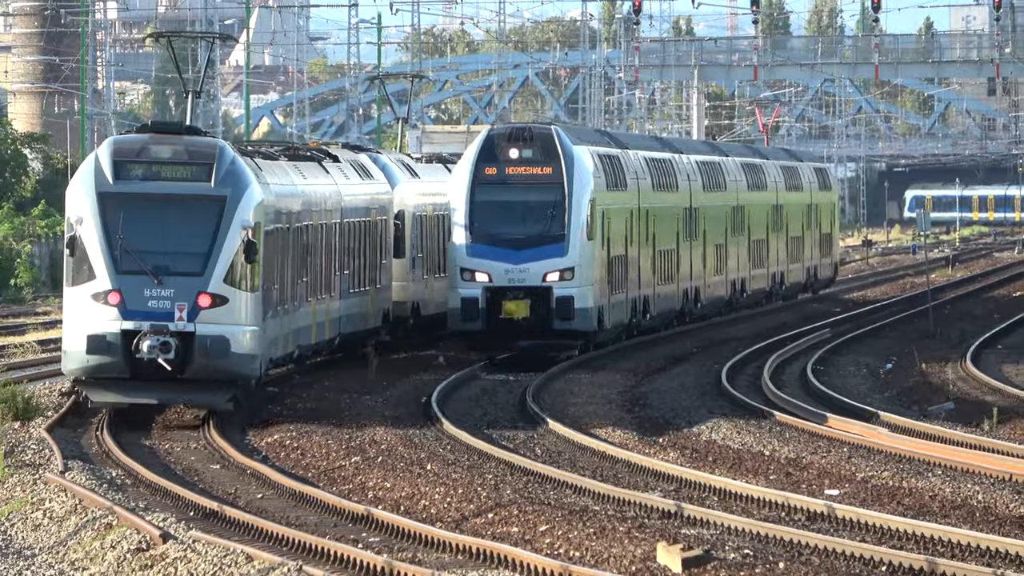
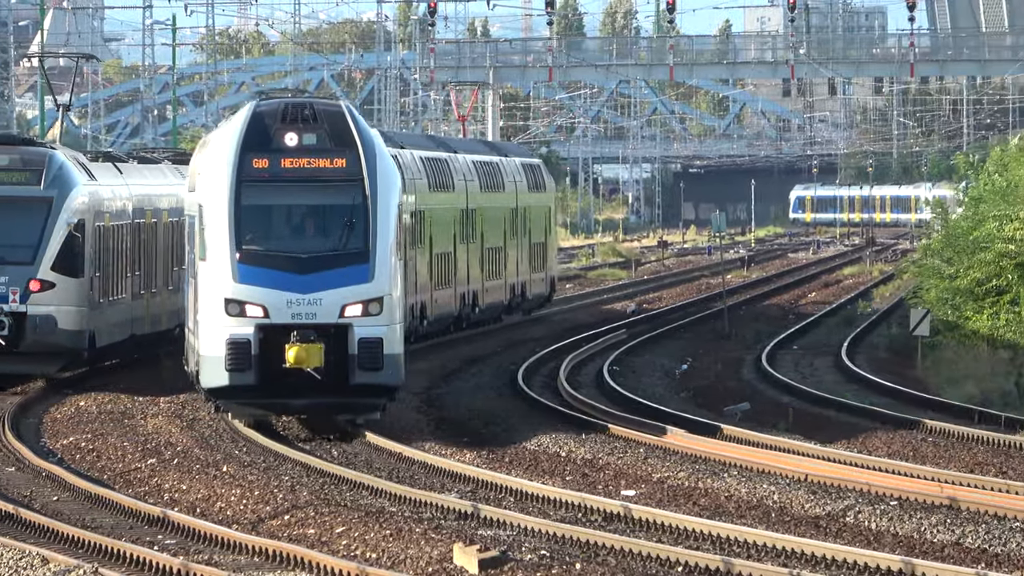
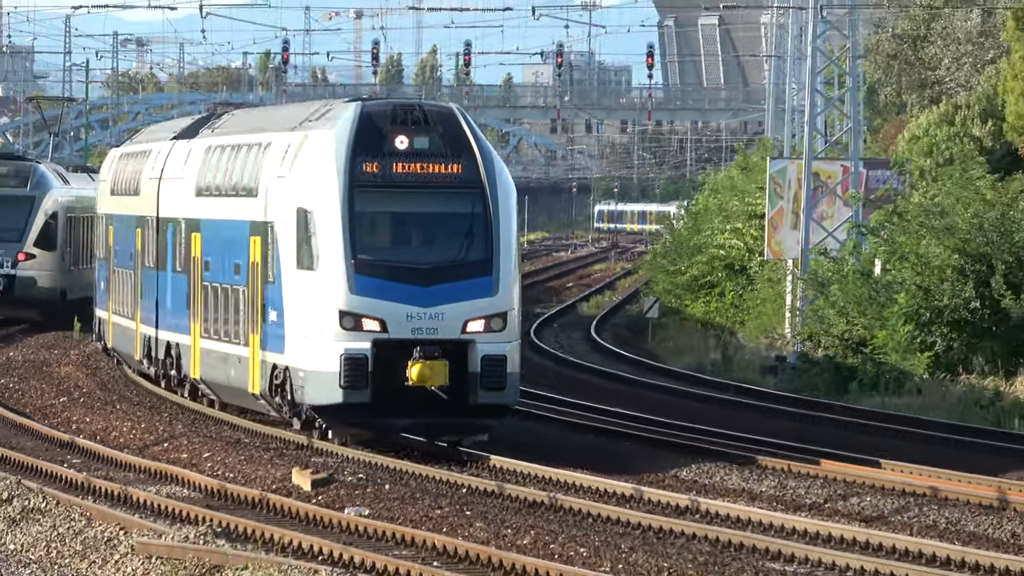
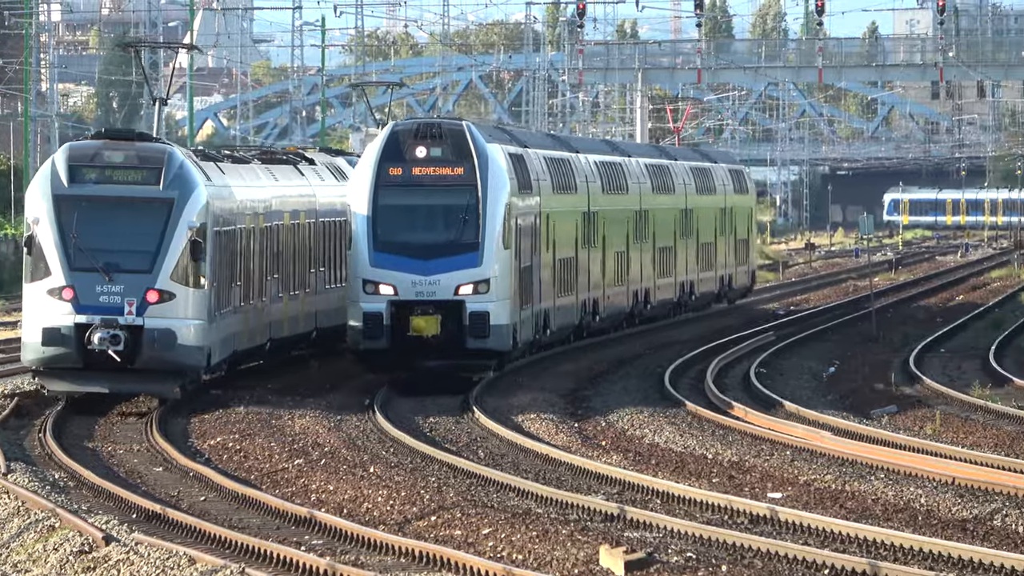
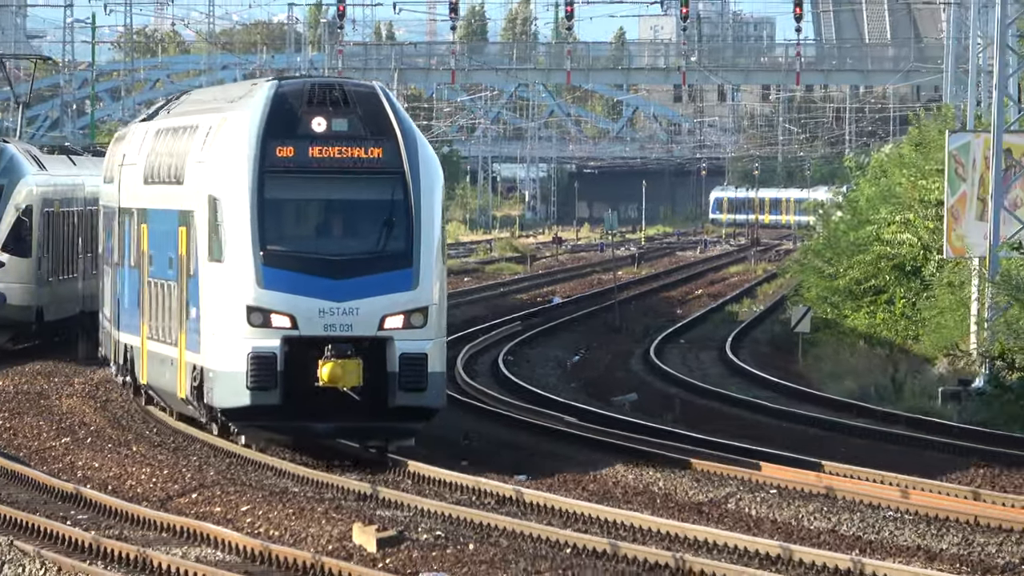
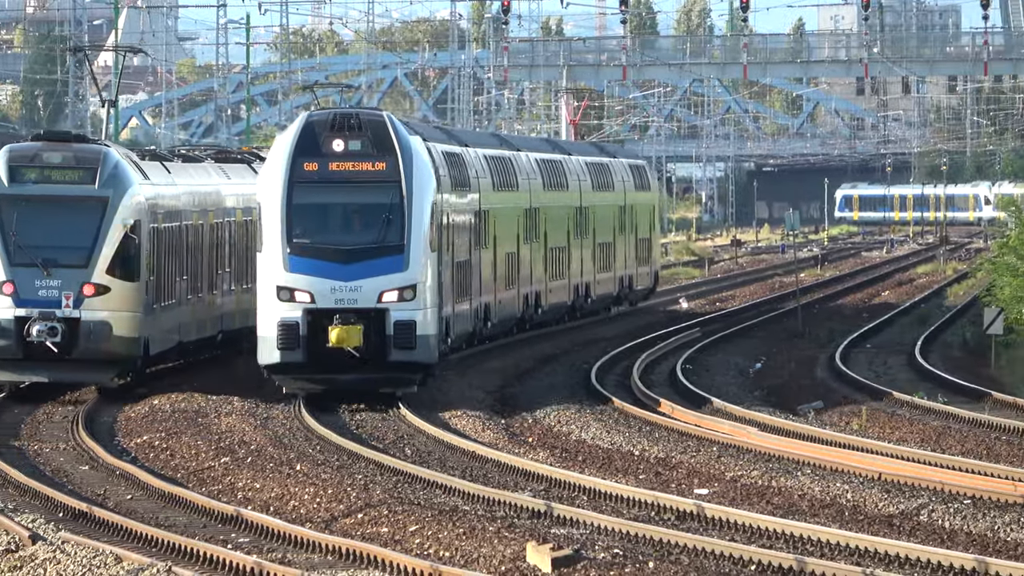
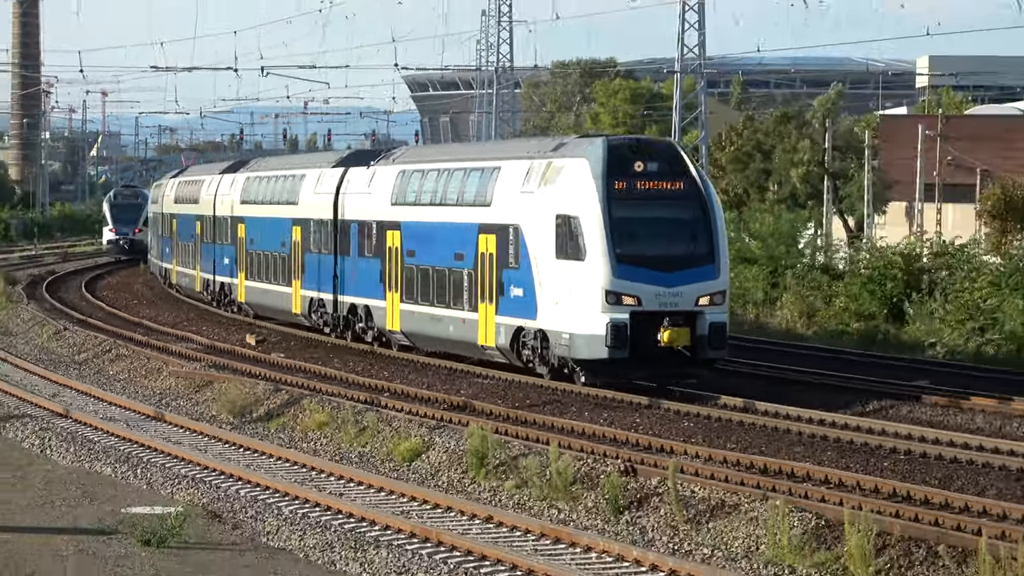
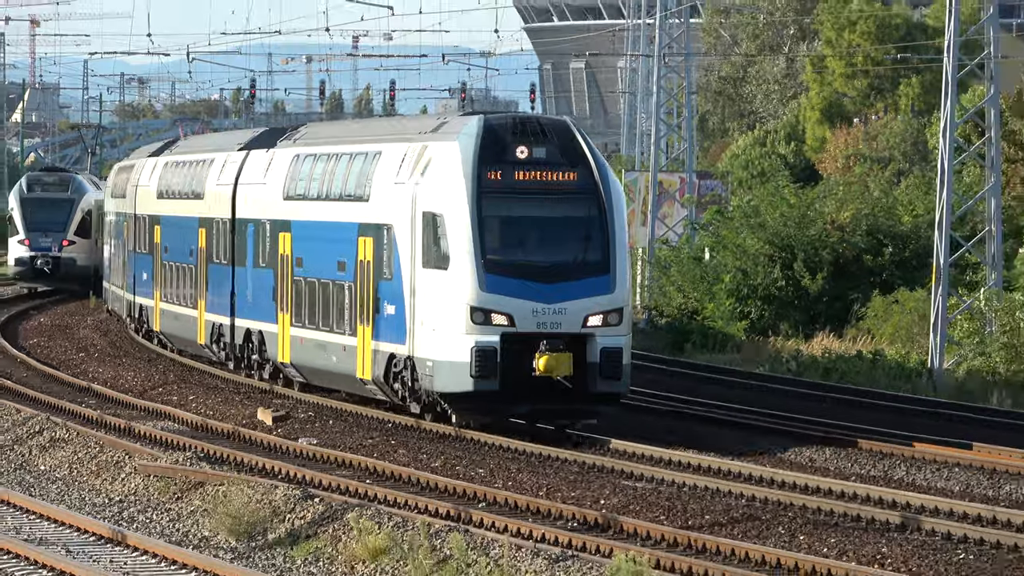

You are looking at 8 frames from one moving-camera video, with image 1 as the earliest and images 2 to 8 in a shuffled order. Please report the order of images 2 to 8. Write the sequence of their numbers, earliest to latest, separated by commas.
4, 6, 2, 5, 3, 8, 7
